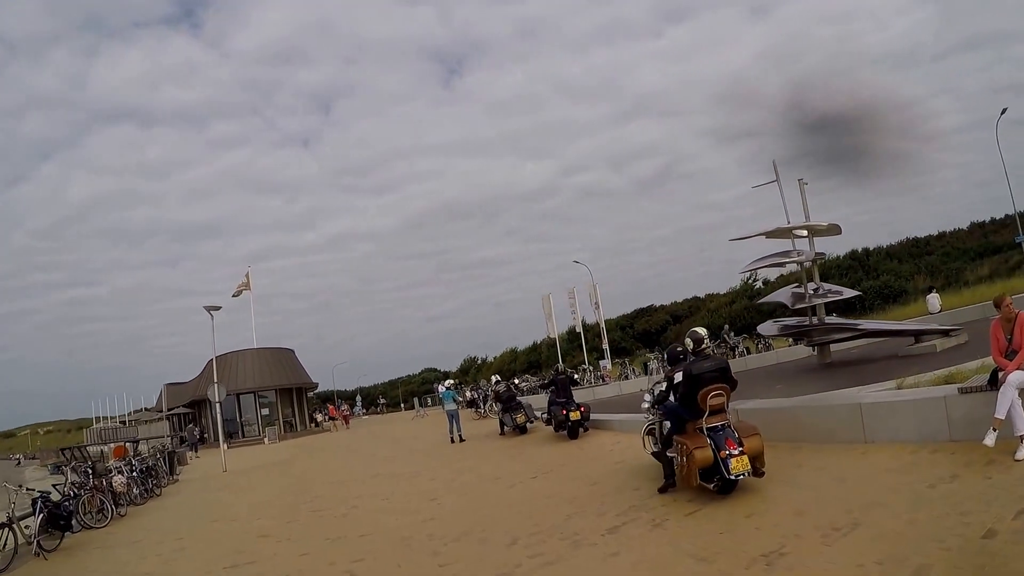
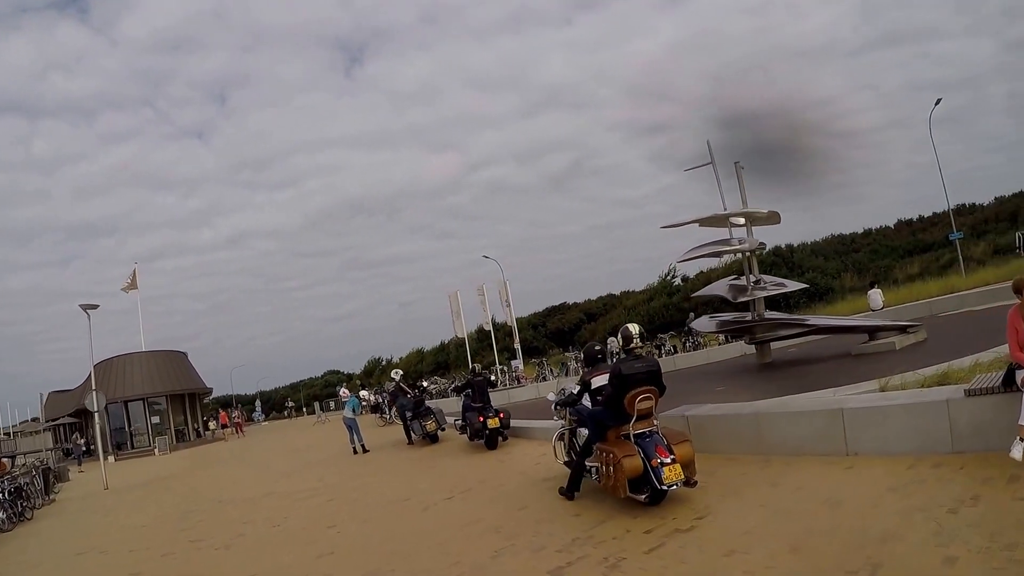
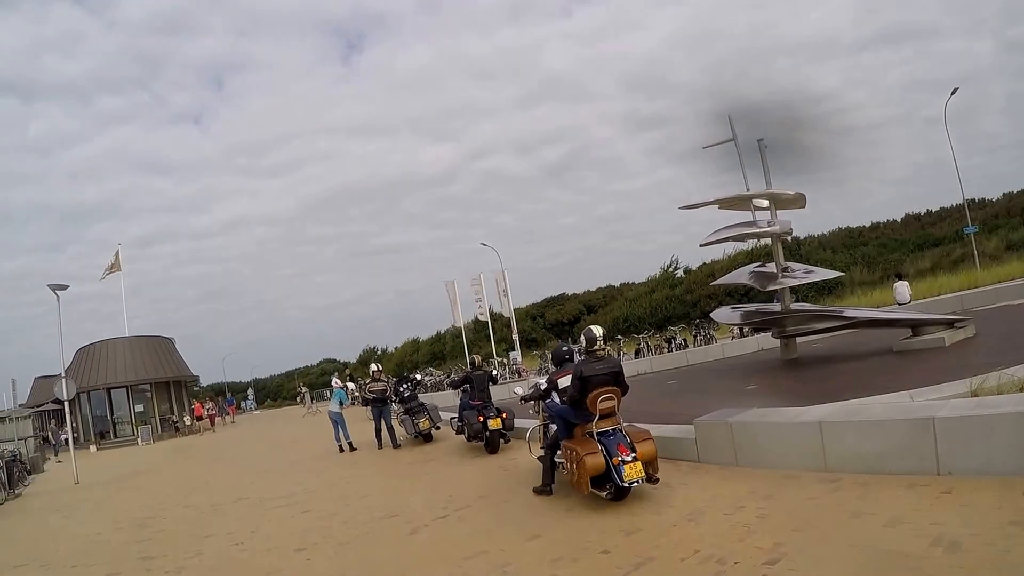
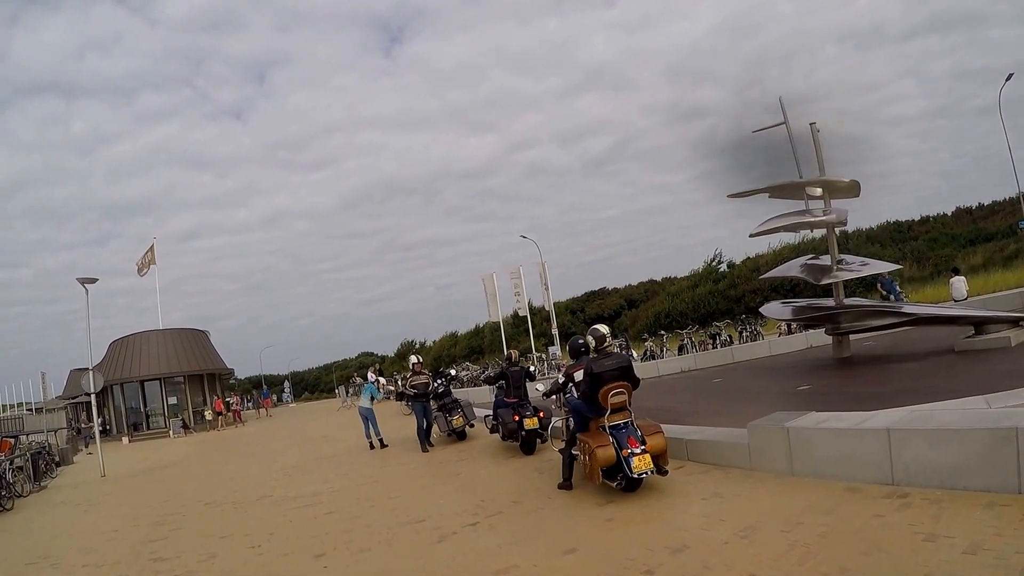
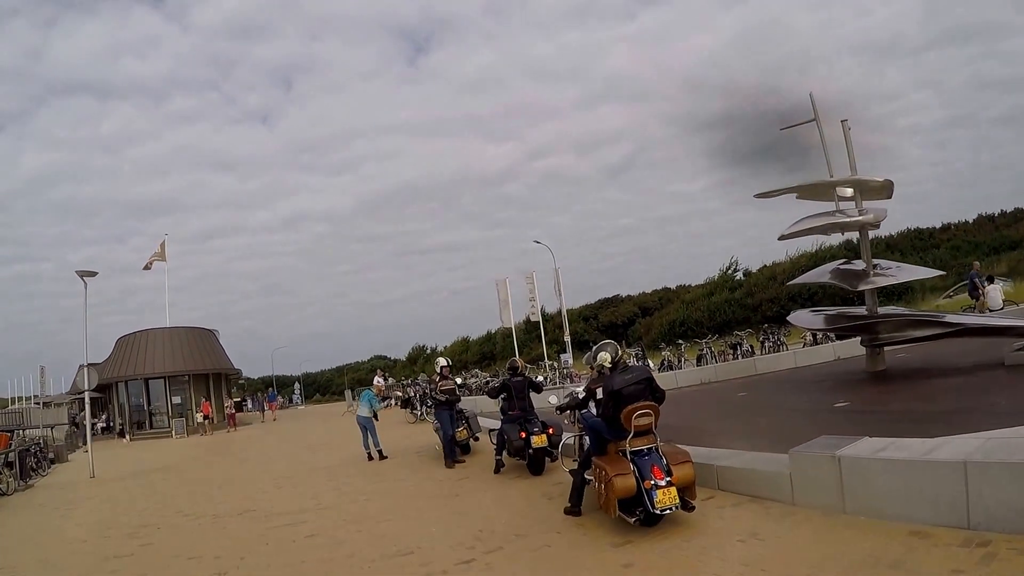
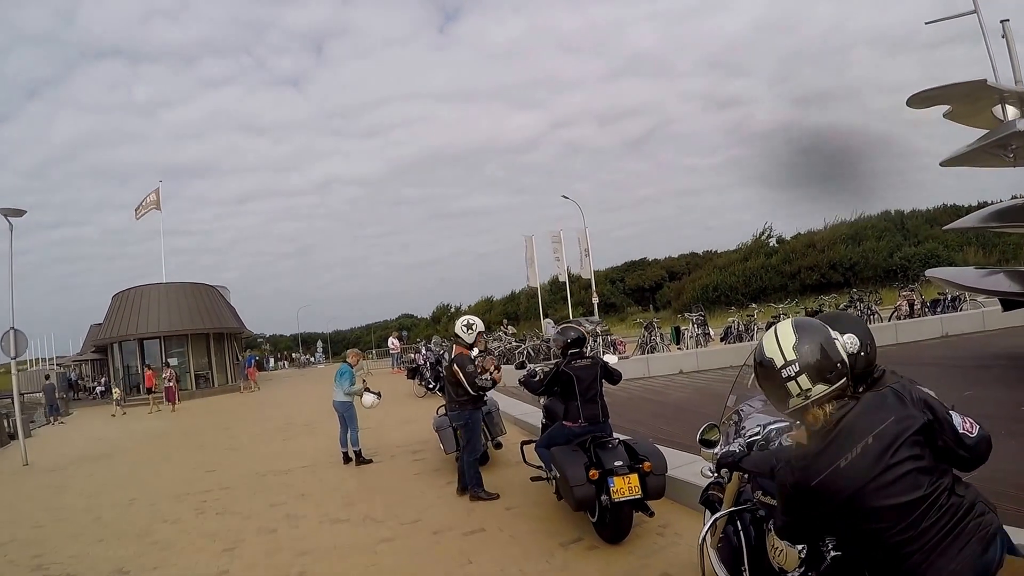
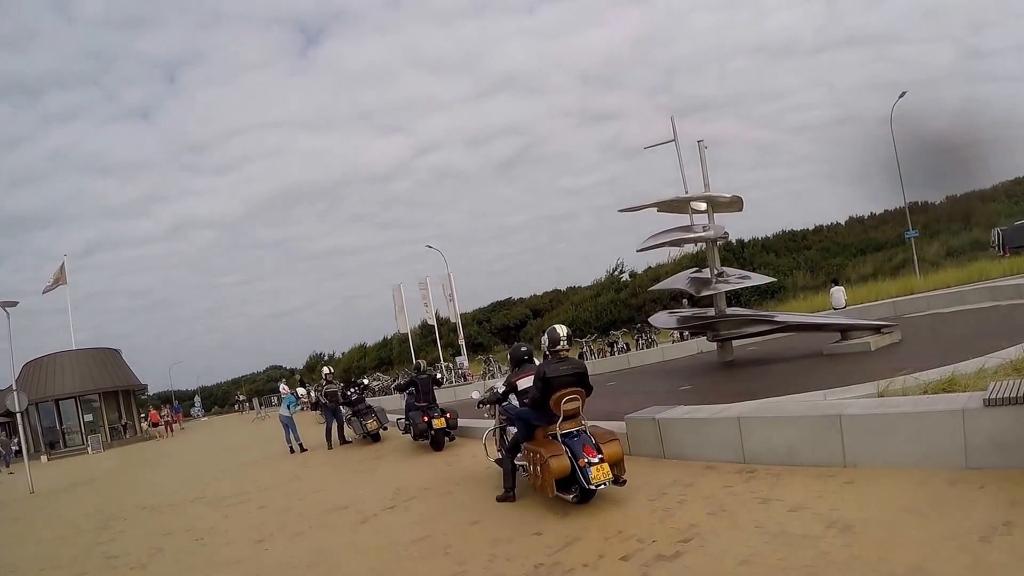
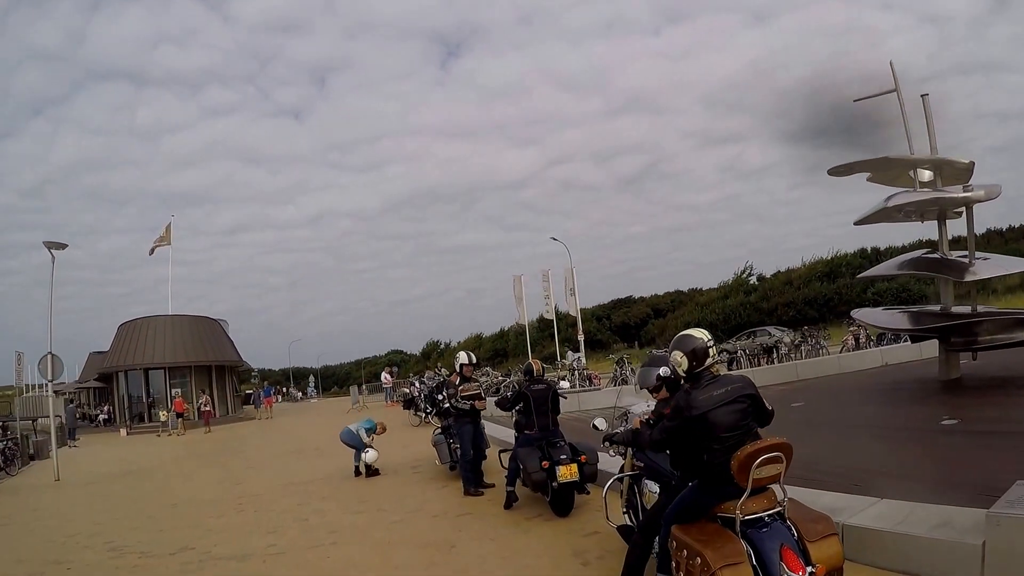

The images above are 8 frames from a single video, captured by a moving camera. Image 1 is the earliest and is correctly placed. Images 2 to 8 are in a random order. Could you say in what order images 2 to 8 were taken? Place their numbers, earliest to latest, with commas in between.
2, 7, 3, 4, 5, 8, 6
